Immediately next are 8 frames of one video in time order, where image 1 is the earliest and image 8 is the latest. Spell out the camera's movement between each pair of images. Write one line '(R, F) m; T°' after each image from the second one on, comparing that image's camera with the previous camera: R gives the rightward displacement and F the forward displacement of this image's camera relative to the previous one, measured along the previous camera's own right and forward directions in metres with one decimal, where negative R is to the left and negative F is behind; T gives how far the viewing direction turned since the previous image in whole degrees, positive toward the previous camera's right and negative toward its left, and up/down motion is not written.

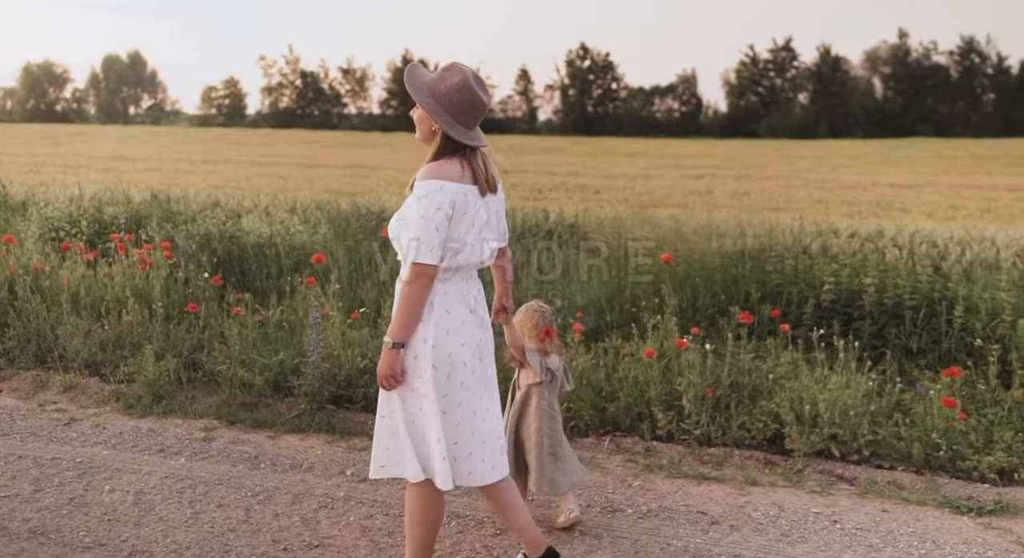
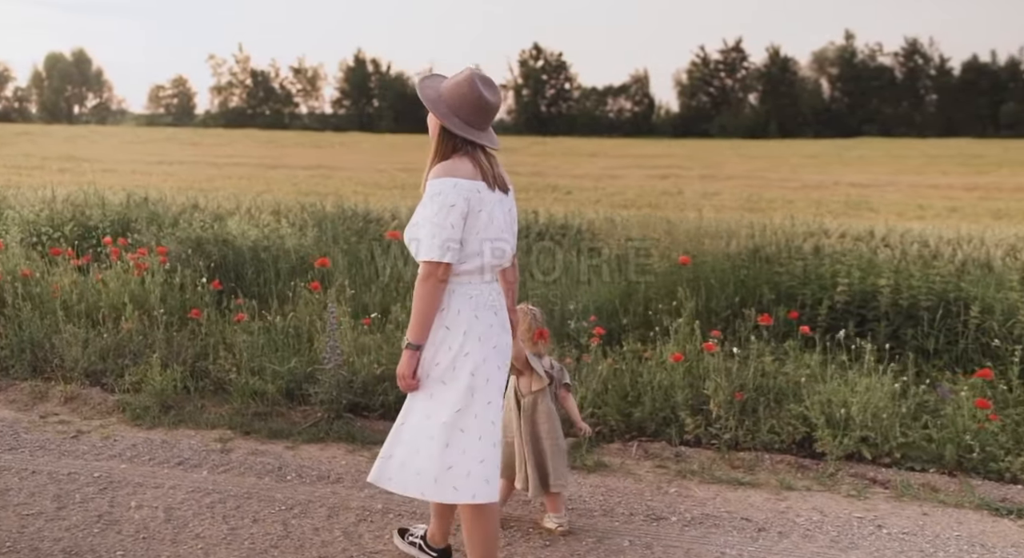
(-0.3, +0.1) m; +2°
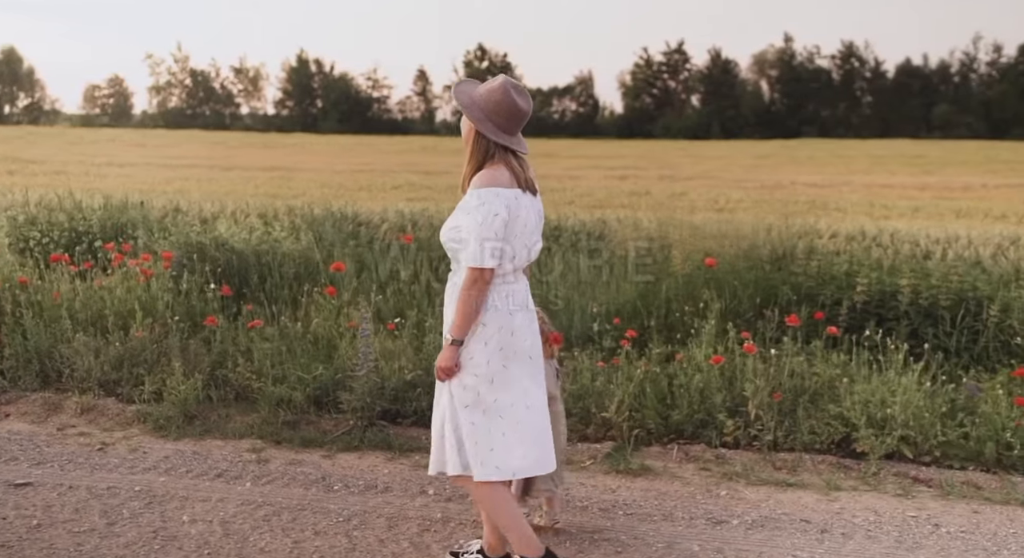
(-0.3, 0.0) m; +2°
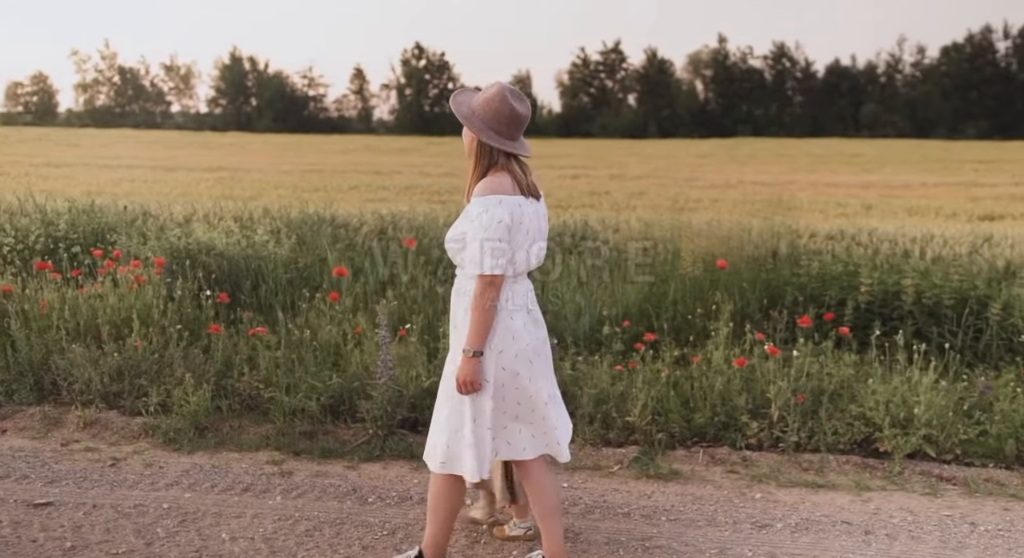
(-0.3, 0.0) m; +3°
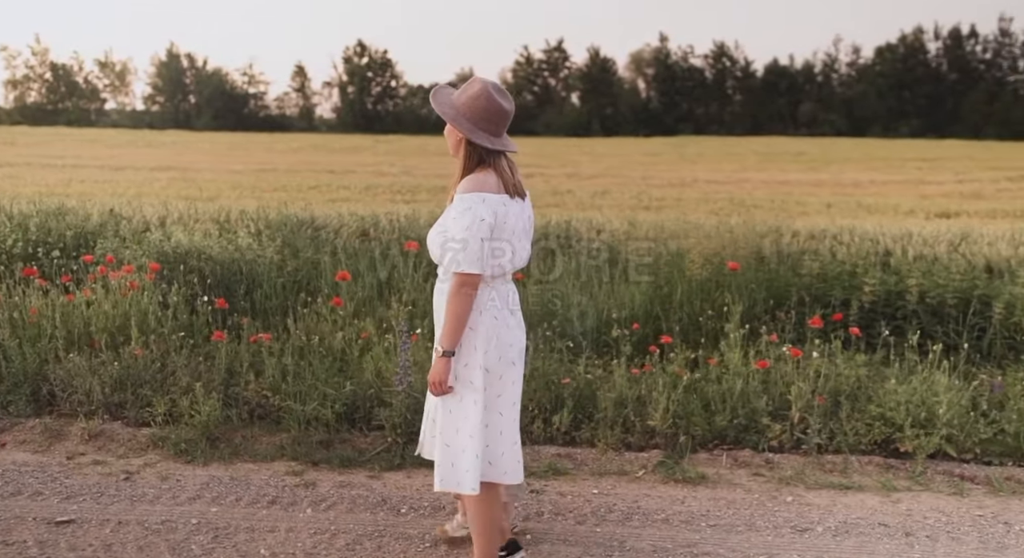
(-0.3, 0.0) m; +3°
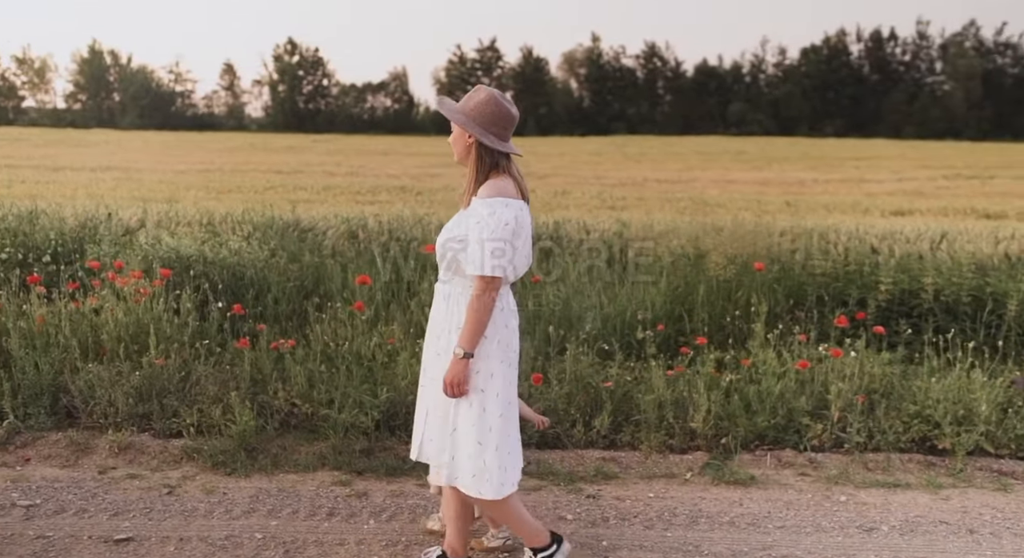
(-0.4, 0.0) m; +3°
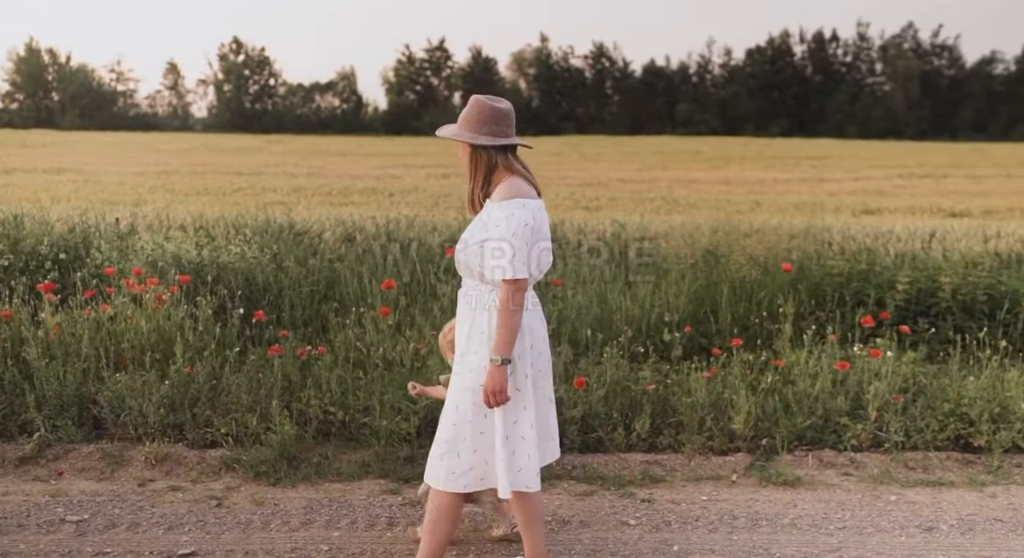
(-0.3, 0.0) m; +2°
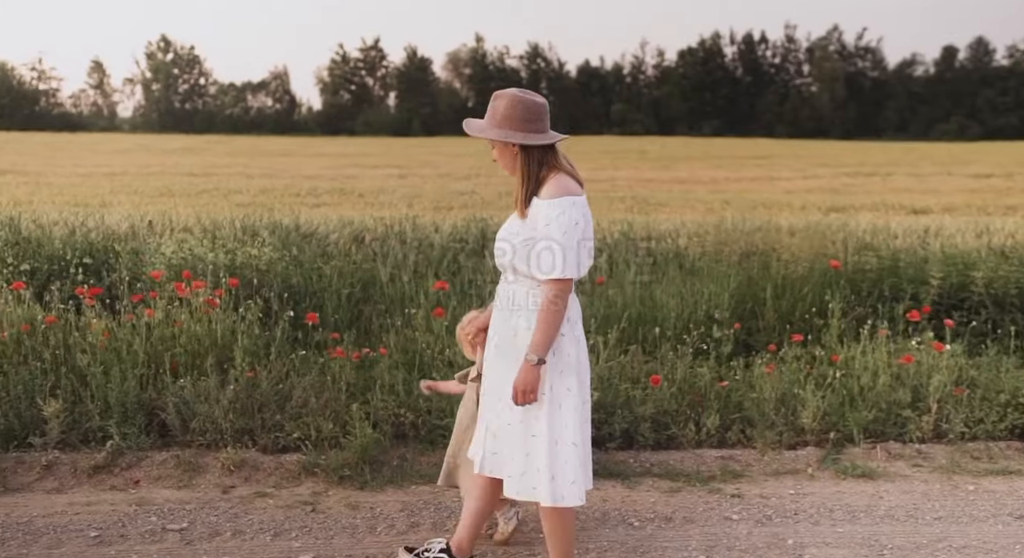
(-0.5, 0.0) m; +2°
